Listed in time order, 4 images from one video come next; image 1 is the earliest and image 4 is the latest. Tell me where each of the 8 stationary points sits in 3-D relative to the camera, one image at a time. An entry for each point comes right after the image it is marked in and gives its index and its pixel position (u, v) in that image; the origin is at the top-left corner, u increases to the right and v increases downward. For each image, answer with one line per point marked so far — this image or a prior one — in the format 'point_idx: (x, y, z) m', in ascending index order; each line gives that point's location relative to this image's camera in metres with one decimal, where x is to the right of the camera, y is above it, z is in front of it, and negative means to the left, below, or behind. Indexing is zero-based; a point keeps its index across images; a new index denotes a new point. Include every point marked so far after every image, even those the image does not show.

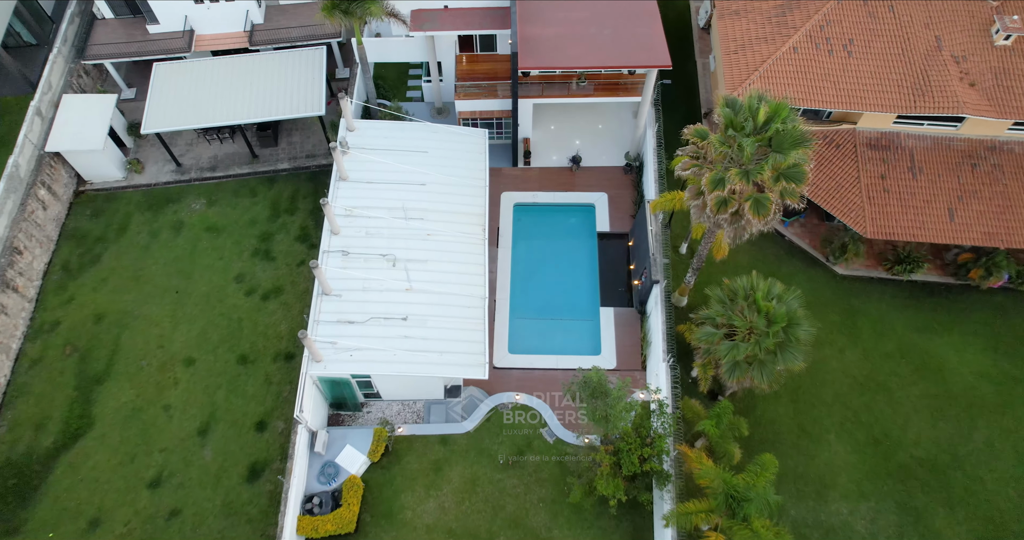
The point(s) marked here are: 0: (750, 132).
0: (+6.6, +3.9, +18.2) m
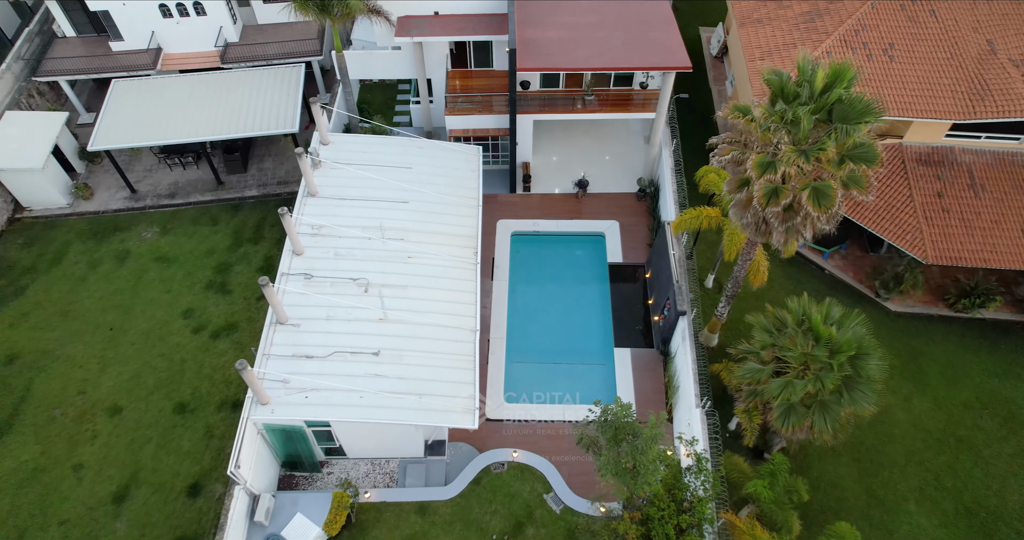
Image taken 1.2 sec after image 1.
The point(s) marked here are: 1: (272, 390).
0: (+6.5, +3.7, +14.5) m
1: (-6.5, -3.3, +17.9) m
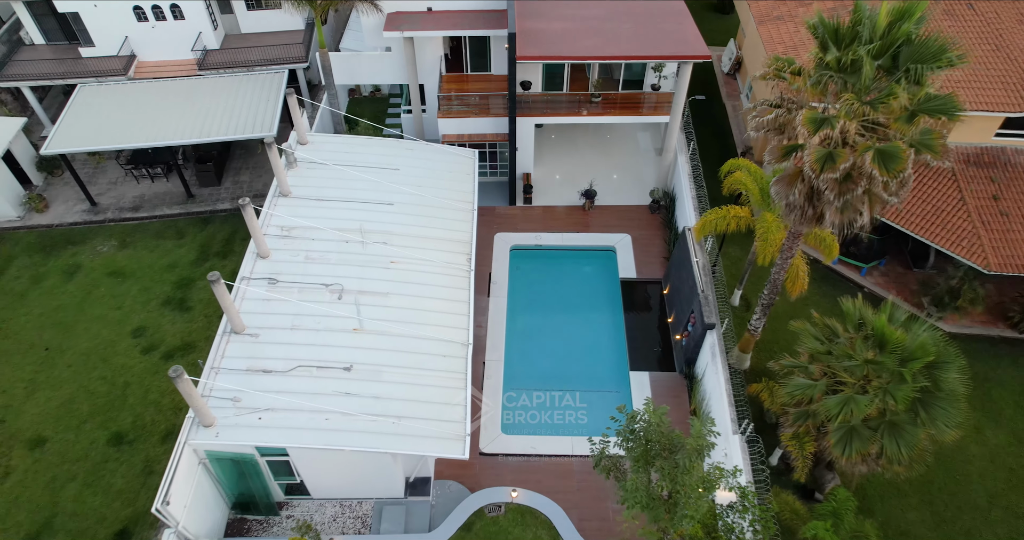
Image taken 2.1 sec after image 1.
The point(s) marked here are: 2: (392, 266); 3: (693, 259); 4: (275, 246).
0: (+6.5, +4.1, +12.0) m
1: (-6.6, -3.1, +14.7) m
2: (-3.4, +0.1, +18.4) m
3: (+5.3, +0.3, +19.2) m
4: (-6.6, +0.7, +18.3) m
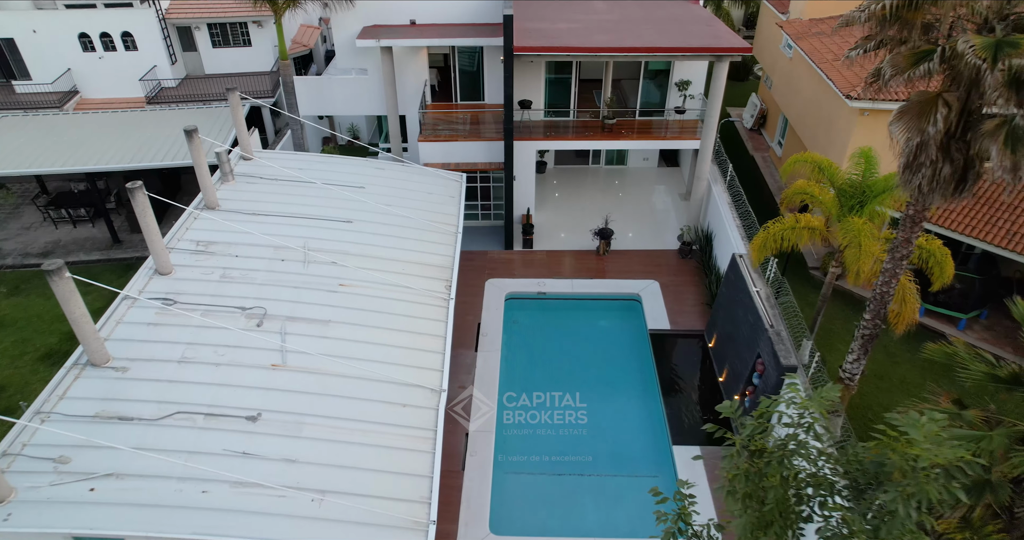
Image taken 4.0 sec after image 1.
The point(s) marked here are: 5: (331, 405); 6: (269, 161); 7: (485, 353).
0: (+6.4, +4.8, +7.9) m
1: (-6.7, -2.8, +9.1) m
2: (-3.5, -0.4, +13.4) m
3: (+5.2, -0.4, +14.2) m
4: (-6.7, +0.2, +13.4) m
5: (-3.0, -2.2, +10.9) m
6: (-6.5, +2.9, +17.4) m
7: (-0.7, -2.1, +16.5) m
